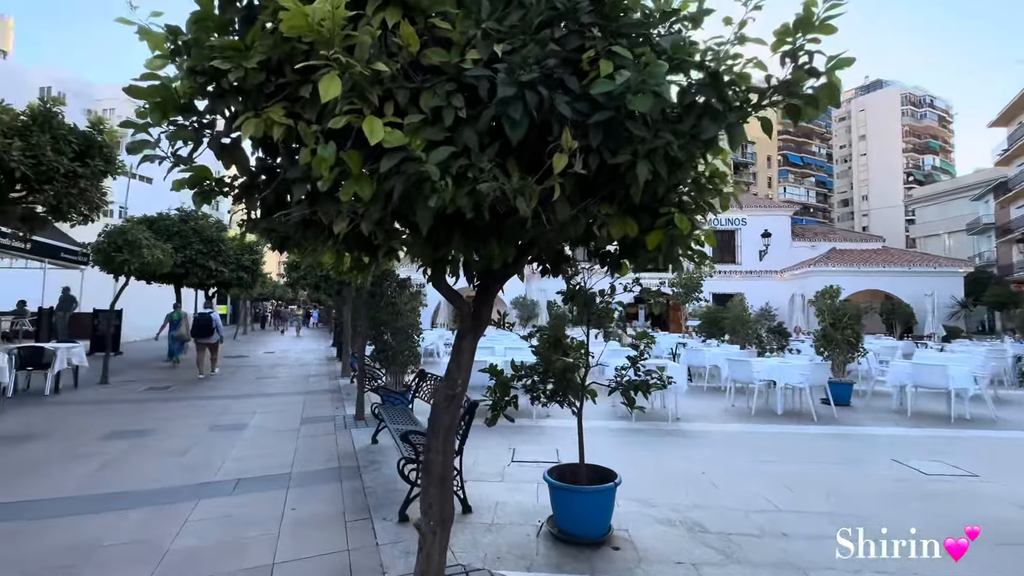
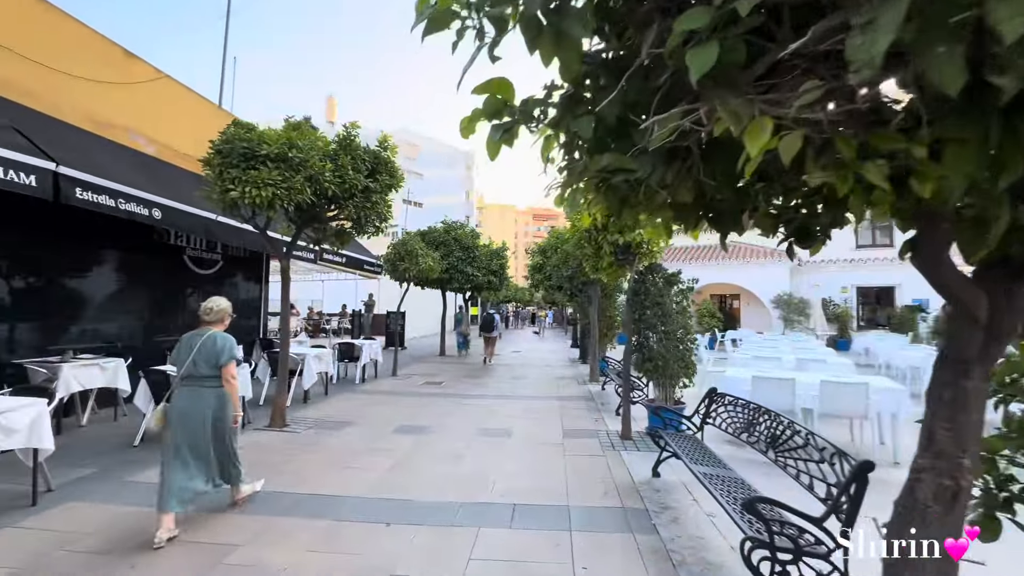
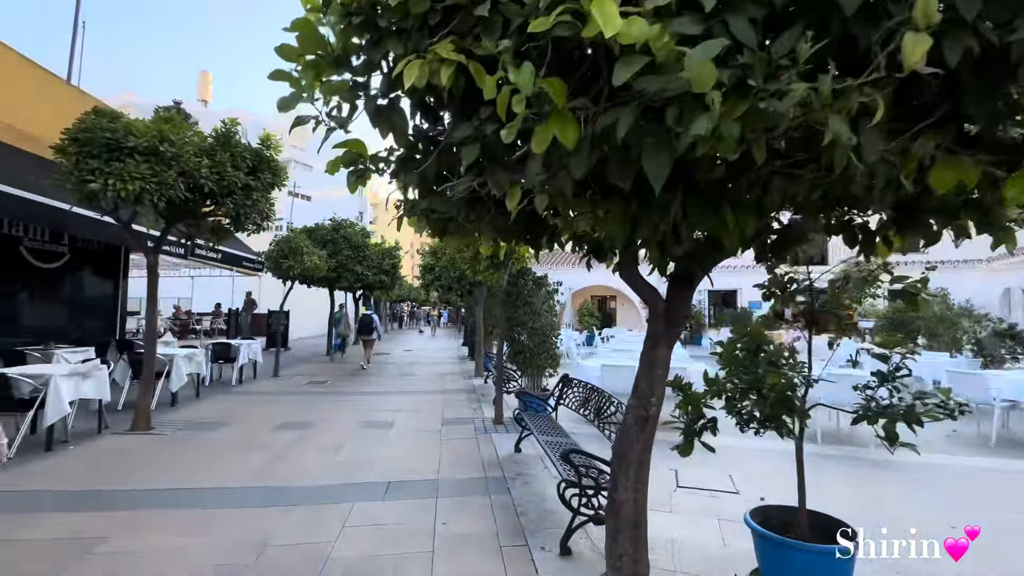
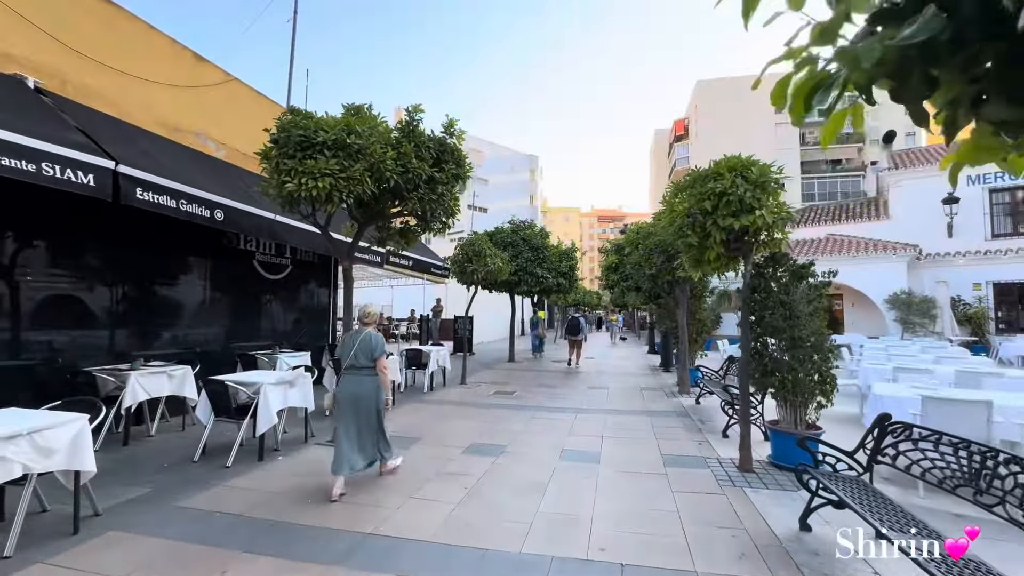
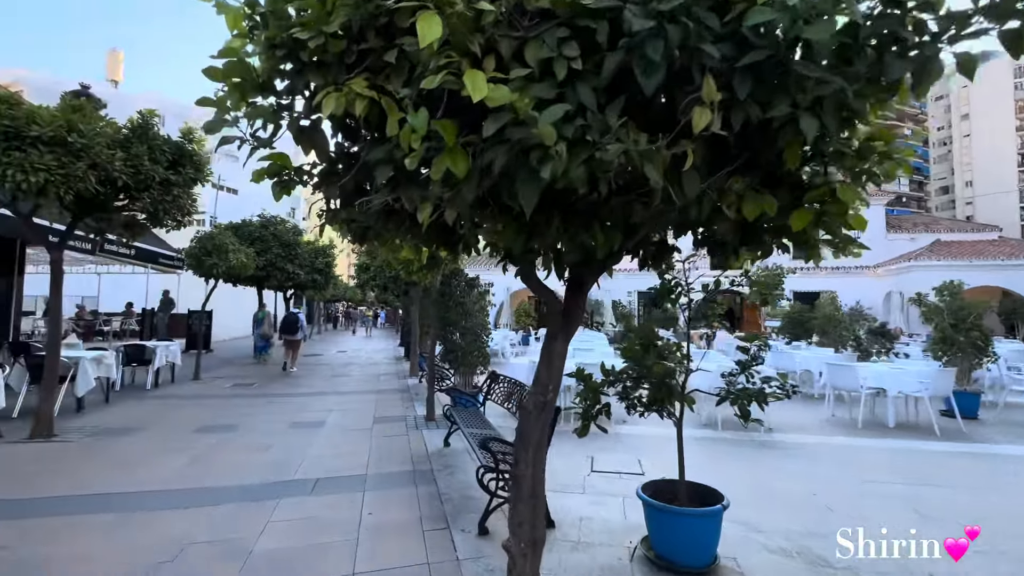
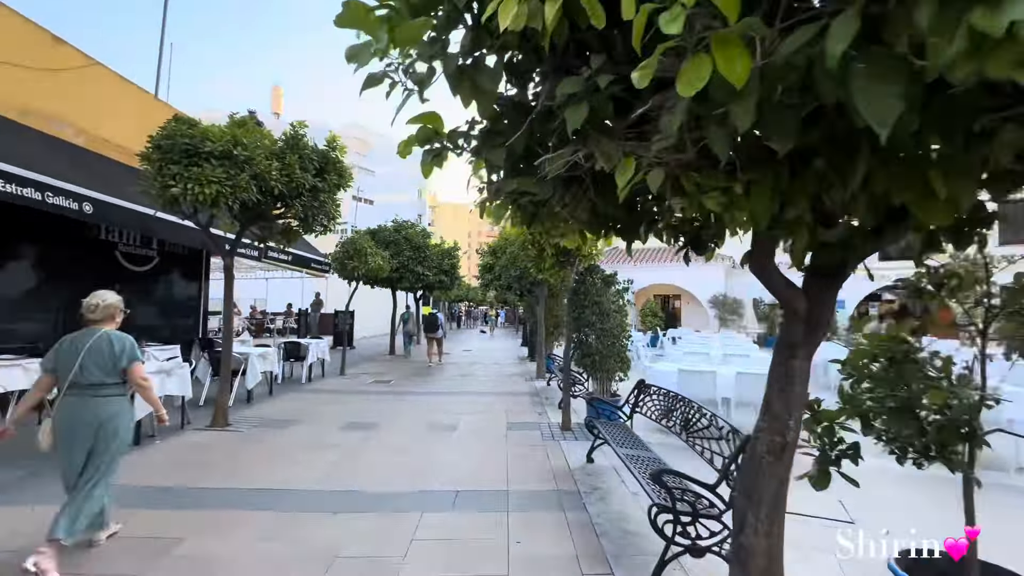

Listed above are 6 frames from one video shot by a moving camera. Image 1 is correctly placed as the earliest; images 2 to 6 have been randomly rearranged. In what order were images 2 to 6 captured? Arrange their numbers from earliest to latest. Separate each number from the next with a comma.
5, 3, 6, 2, 4
